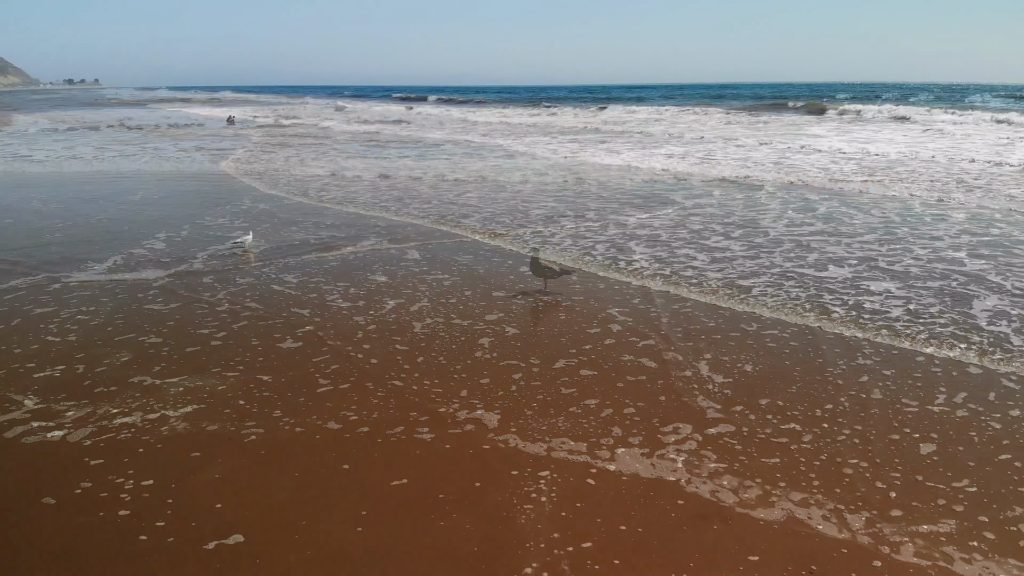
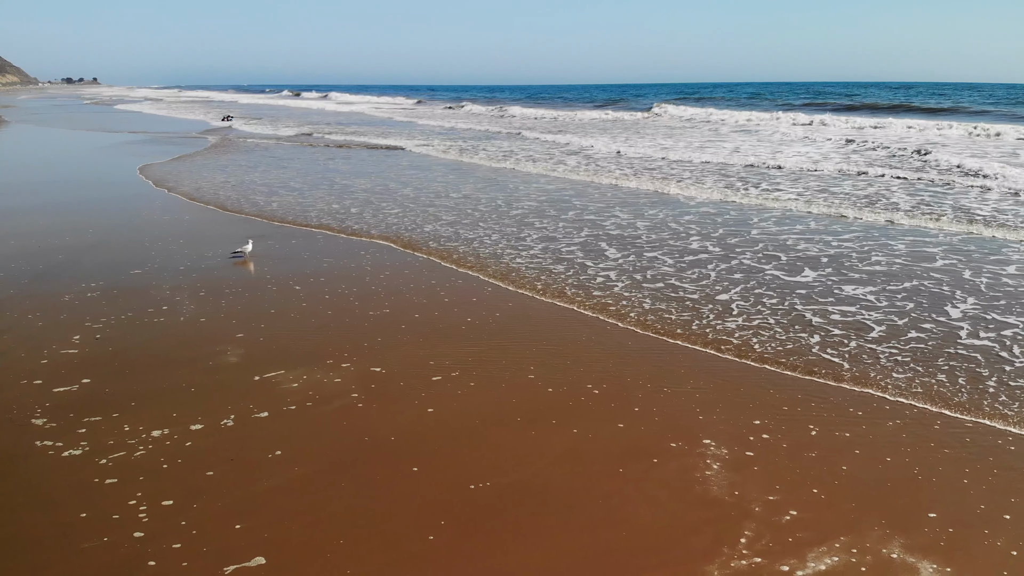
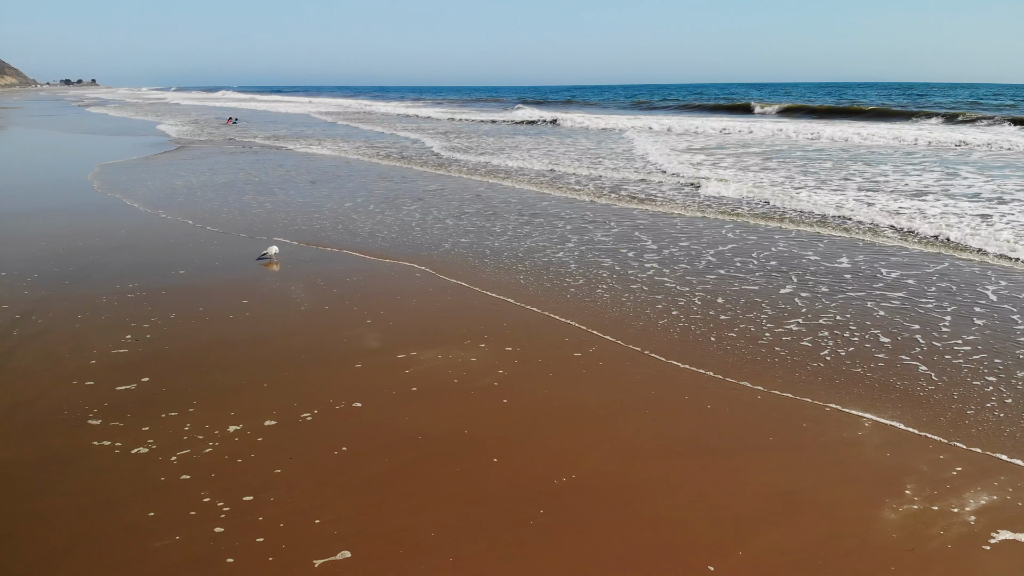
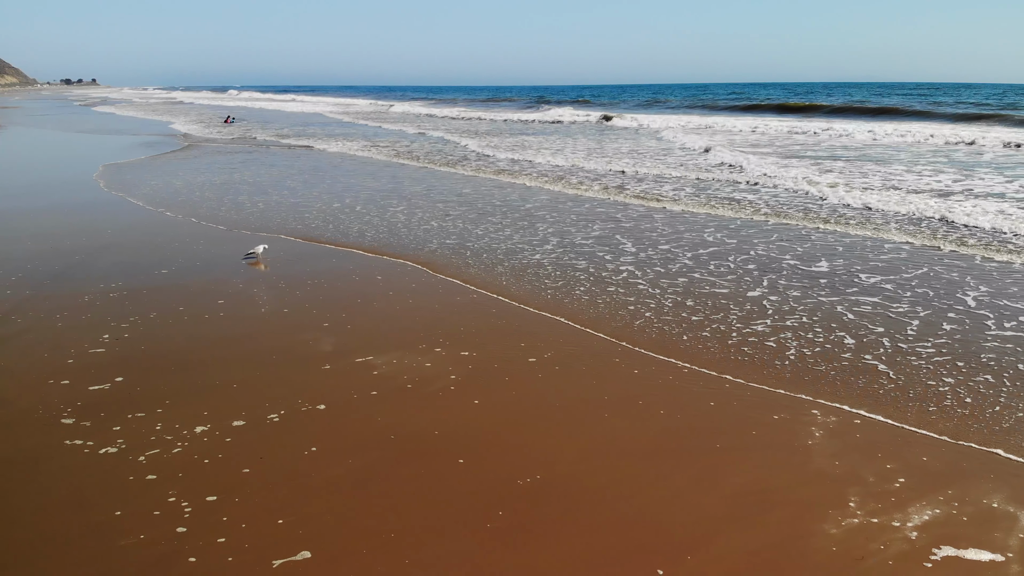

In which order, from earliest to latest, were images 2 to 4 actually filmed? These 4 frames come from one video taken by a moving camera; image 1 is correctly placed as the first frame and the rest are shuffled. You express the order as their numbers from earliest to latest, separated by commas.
2, 4, 3
